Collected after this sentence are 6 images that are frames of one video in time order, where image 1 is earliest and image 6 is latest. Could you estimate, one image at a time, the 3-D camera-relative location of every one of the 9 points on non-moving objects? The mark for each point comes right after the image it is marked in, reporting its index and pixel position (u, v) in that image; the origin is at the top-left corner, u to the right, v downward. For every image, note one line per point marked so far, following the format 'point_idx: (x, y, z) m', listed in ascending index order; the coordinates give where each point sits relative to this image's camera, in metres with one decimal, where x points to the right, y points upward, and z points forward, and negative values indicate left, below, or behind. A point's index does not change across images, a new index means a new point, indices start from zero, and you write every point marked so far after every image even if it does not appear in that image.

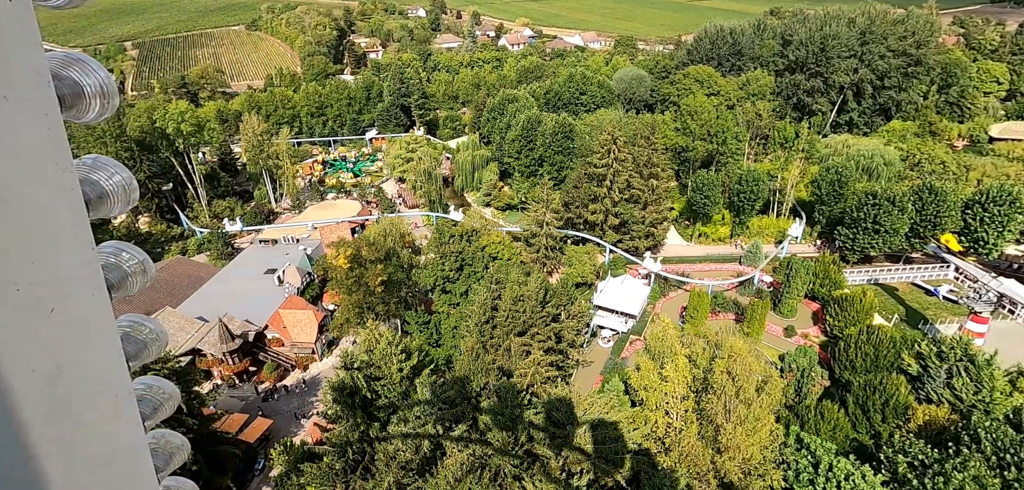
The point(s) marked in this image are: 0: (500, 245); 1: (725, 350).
0: (-0.4, 0.0, +17.2) m
1: (+4.0, -1.9, +8.9) m
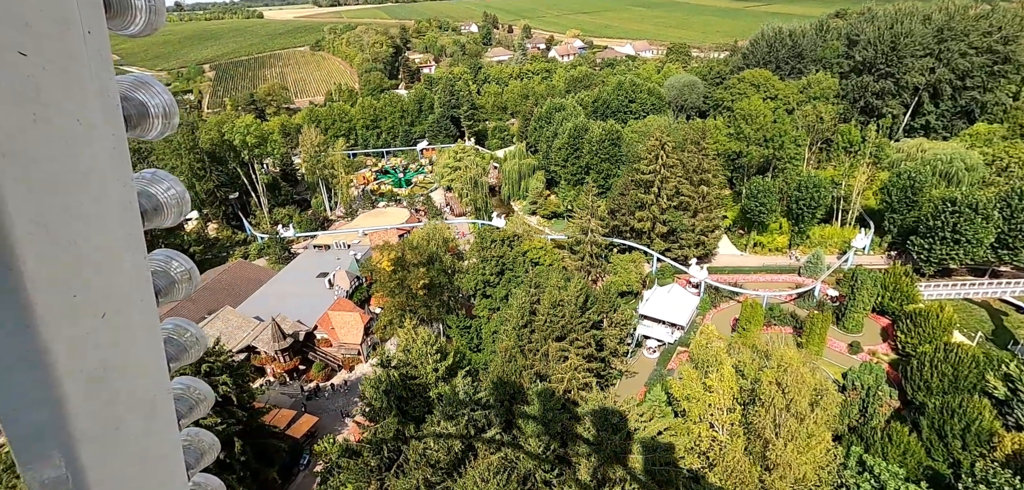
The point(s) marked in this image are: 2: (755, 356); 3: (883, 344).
0: (+1.1, -0.2, +17.1) m
1: (+4.6, -2.0, +8.3) m
2: (+4.6, -2.1, +8.9) m
3: (+13.7, -3.7, +17.4) m
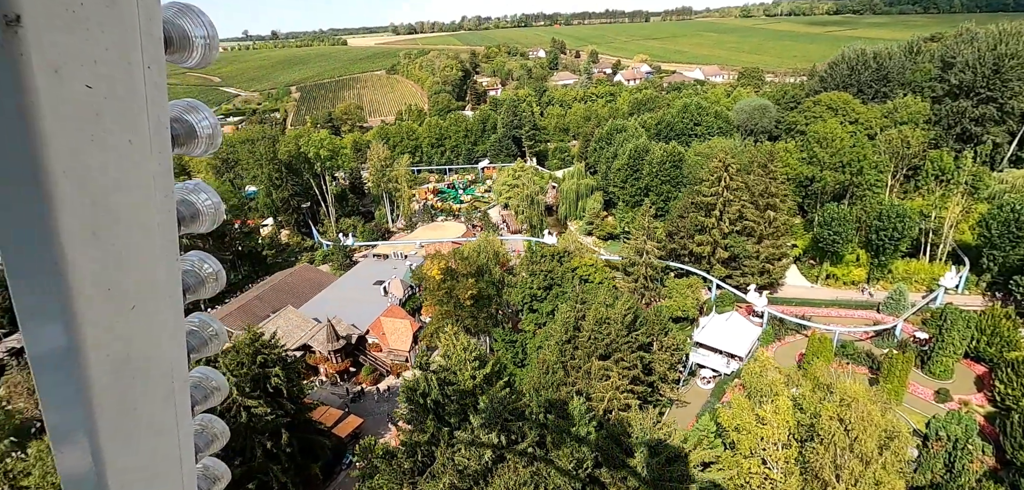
0: (+2.9, -0.8, +16.7) m
1: (+5.3, -2.4, +7.6) m
2: (+5.2, -2.5, +8.1) m
3: (+15.2, -4.9, +15.4) m
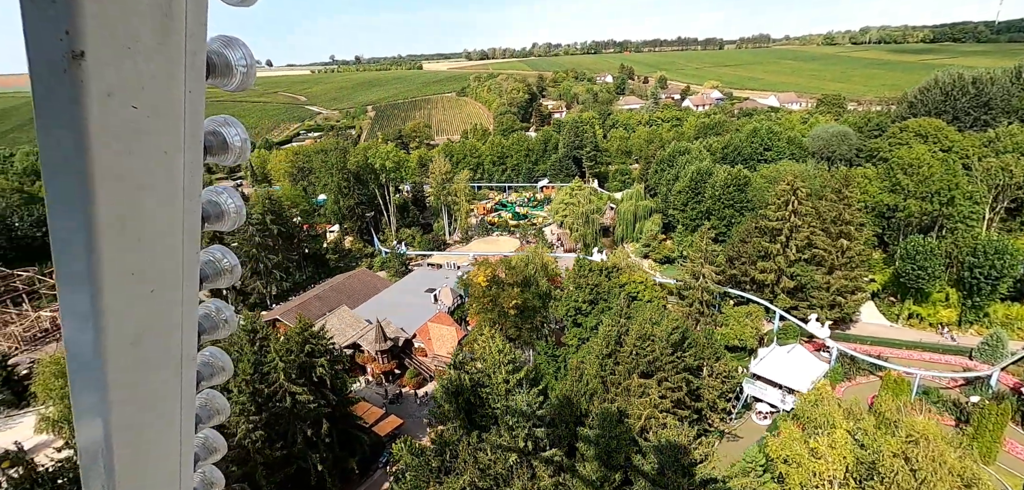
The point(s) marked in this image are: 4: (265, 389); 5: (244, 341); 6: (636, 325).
0: (+4.5, -1.4, +16.2) m
1: (+5.7, -2.7, +6.8) m
2: (+5.7, -2.8, +7.3) m
3: (+16.4, -6.1, +13.3) m
4: (-5.8, -3.4, +11.0) m
5: (-6.5, -2.3, +11.5) m
6: (+2.9, -1.9, +11.1) m
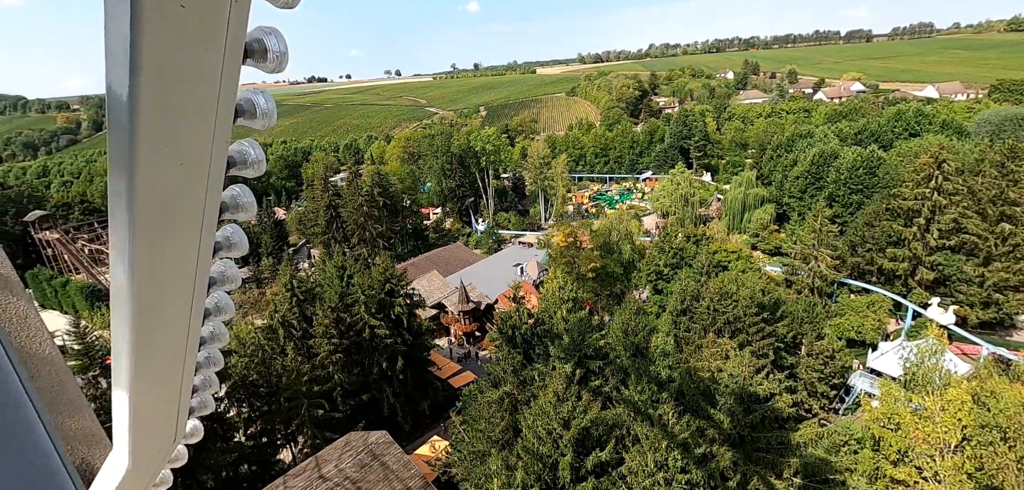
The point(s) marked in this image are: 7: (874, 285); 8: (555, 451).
0: (+7.0, -0.4, +14.8) m
1: (+6.2, -1.7, +5.4) m
2: (+6.3, -1.9, +5.9) m
3: (+17.8, -5.7, +9.5) m
4: (-4.2, -1.9, +11.9) m
5: (-4.7, -0.8, +12.5) m
6: (+4.4, -0.8, +10.2) m
7: (+14.7, -1.5, +19.3) m
8: (+0.5, -2.5, +5.8) m
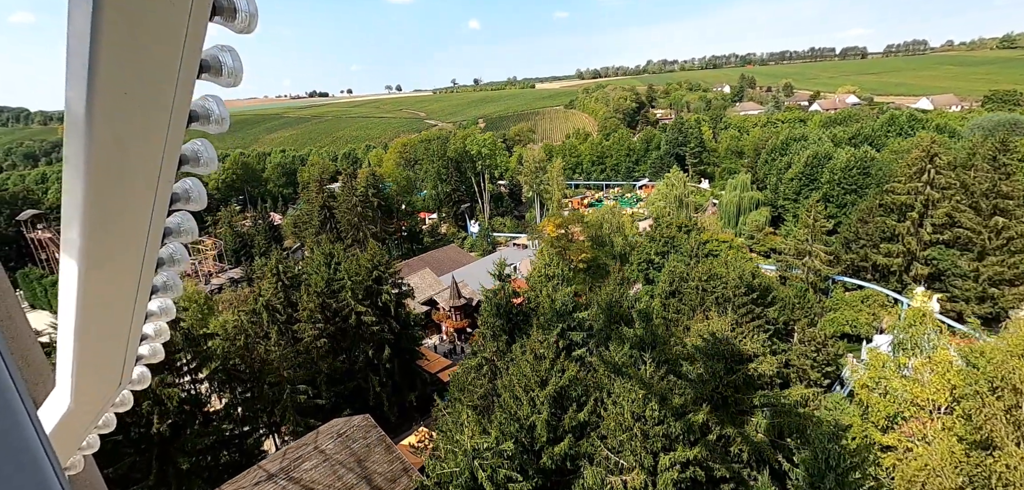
0: (+6.7, -0.1, +14.7) m
1: (+5.9, -1.2, +5.2) m
2: (+6.1, -1.4, +5.7) m
3: (+17.5, -5.3, +9.3) m
4: (-4.4, -1.5, +11.7) m
5: (-5.0, -0.4, +12.4) m
6: (+4.2, -0.4, +10.0) m
7: (+14.4, -1.4, +19.2) m
8: (+0.3, -2.0, +5.7) m
